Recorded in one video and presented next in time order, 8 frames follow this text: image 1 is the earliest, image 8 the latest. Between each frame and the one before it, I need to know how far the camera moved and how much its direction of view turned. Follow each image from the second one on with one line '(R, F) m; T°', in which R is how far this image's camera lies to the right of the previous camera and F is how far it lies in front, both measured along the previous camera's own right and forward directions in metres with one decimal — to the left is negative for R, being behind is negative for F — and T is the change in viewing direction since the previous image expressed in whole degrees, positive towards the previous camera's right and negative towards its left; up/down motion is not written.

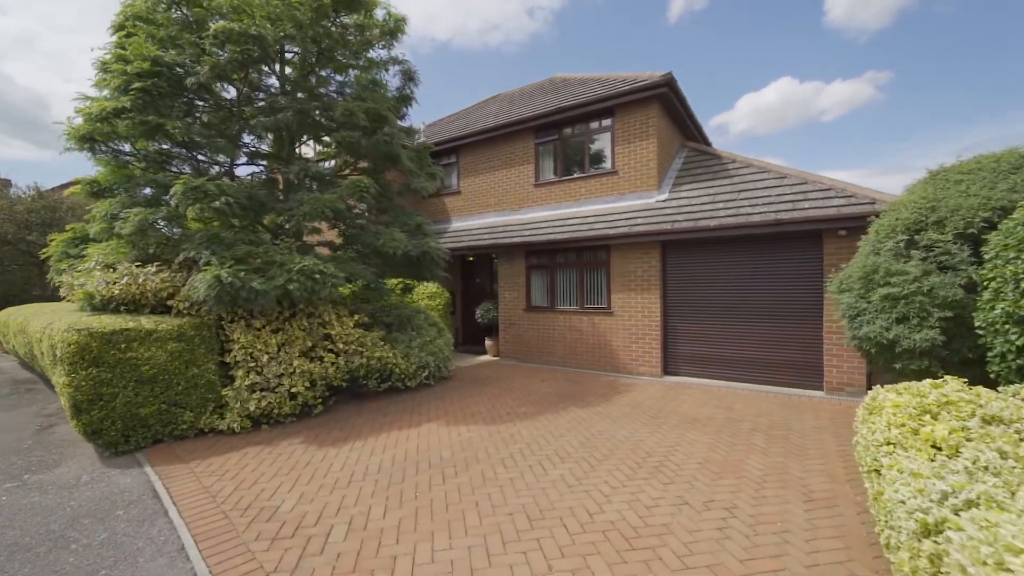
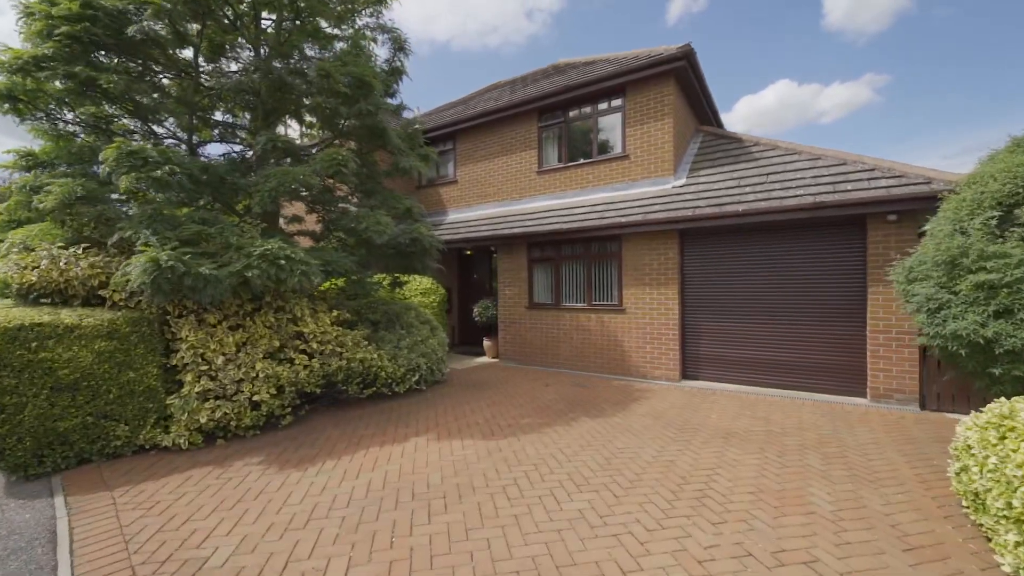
(-0.1, +1.0) m; 0°
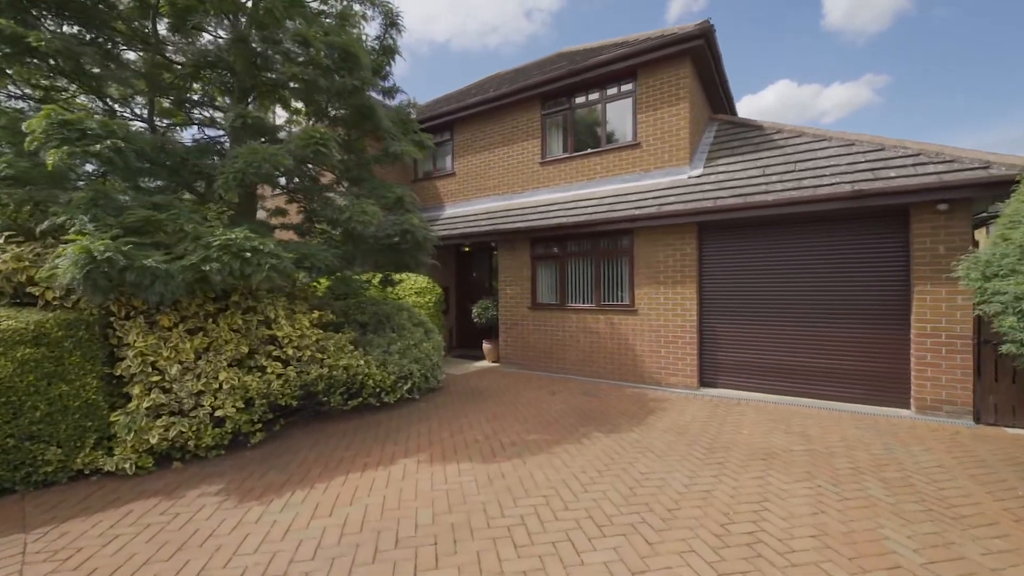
(-0.1, +0.7) m; 0°
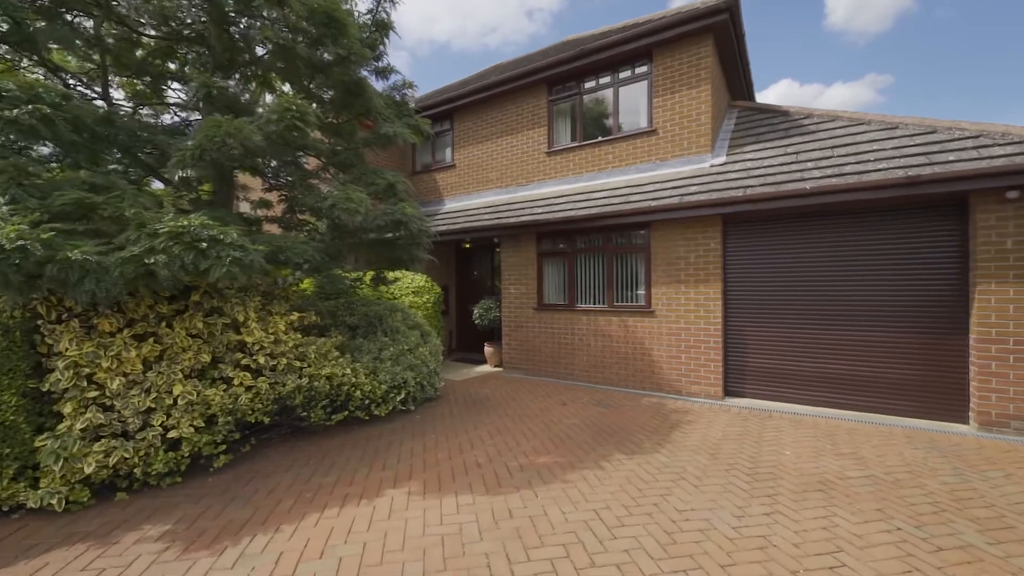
(-0.1, +0.7) m; 0°
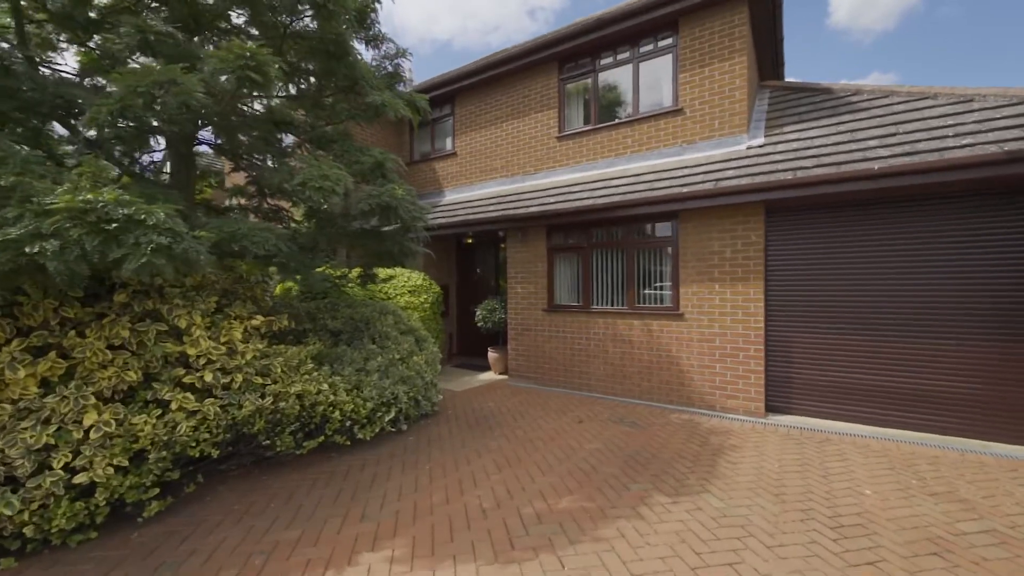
(-0.1, +0.9) m; 0°
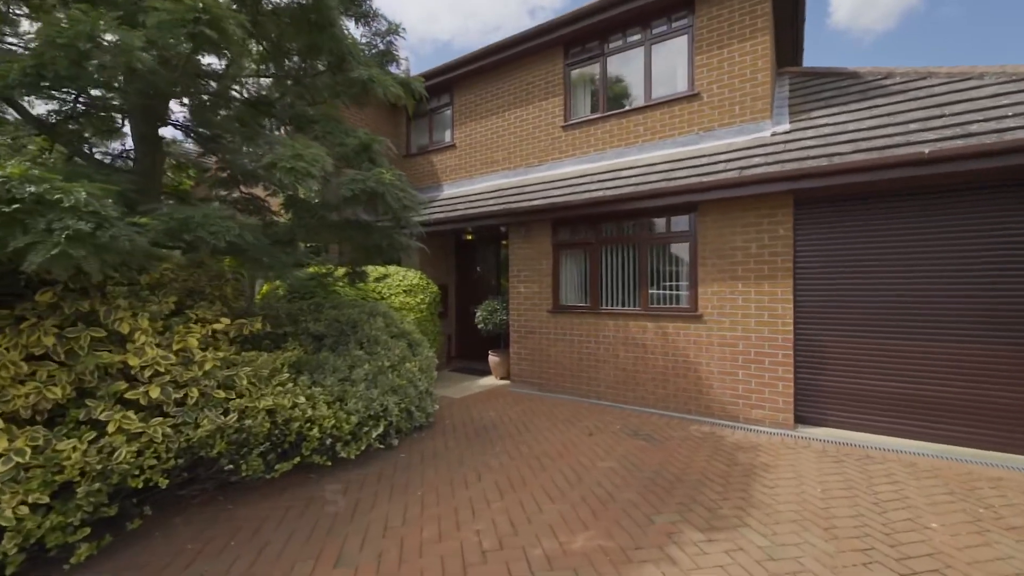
(0.0, +0.6) m; 0°
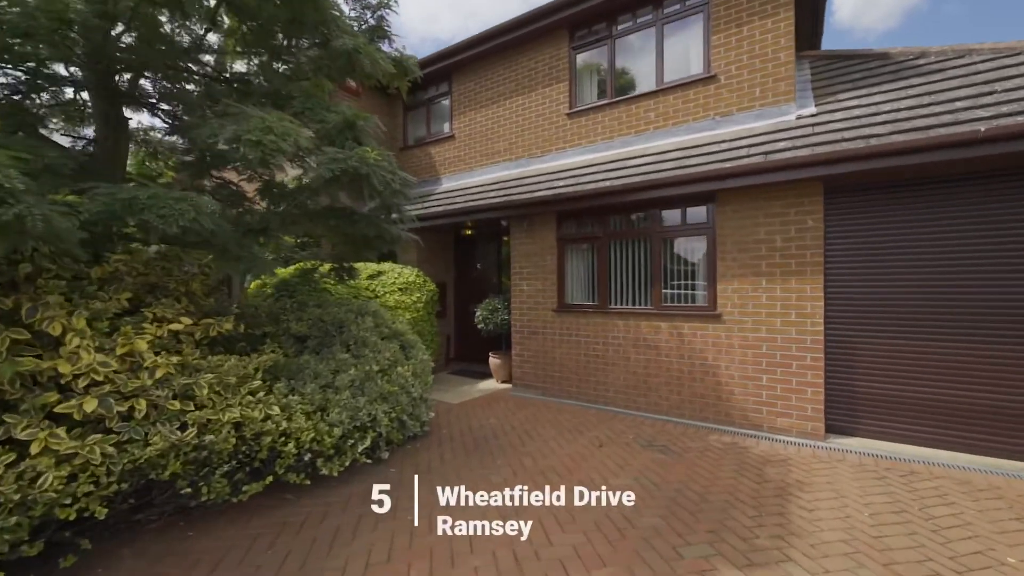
(0.0, +0.5) m; 0°
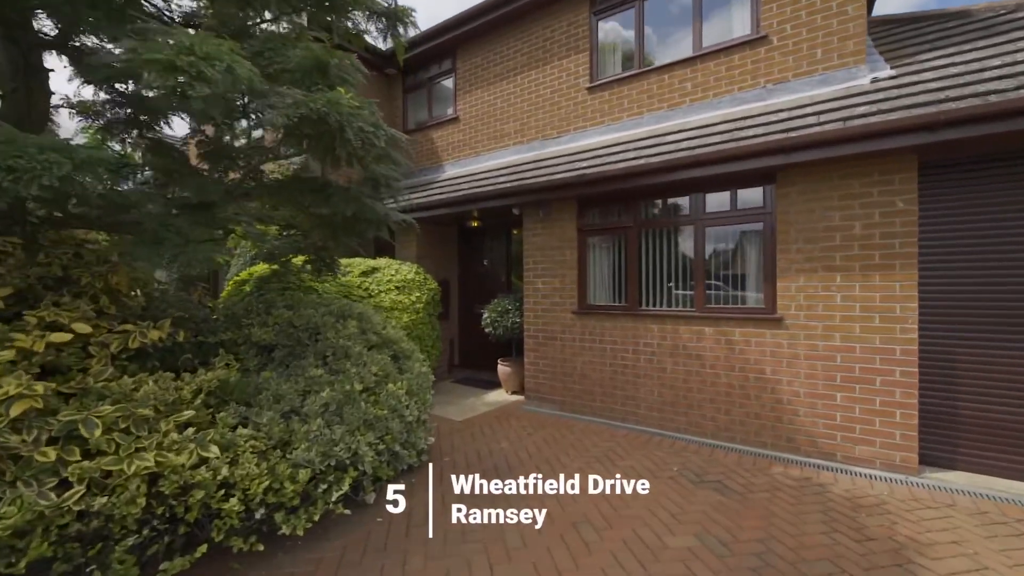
(-0.1, +0.9) m; 0°
